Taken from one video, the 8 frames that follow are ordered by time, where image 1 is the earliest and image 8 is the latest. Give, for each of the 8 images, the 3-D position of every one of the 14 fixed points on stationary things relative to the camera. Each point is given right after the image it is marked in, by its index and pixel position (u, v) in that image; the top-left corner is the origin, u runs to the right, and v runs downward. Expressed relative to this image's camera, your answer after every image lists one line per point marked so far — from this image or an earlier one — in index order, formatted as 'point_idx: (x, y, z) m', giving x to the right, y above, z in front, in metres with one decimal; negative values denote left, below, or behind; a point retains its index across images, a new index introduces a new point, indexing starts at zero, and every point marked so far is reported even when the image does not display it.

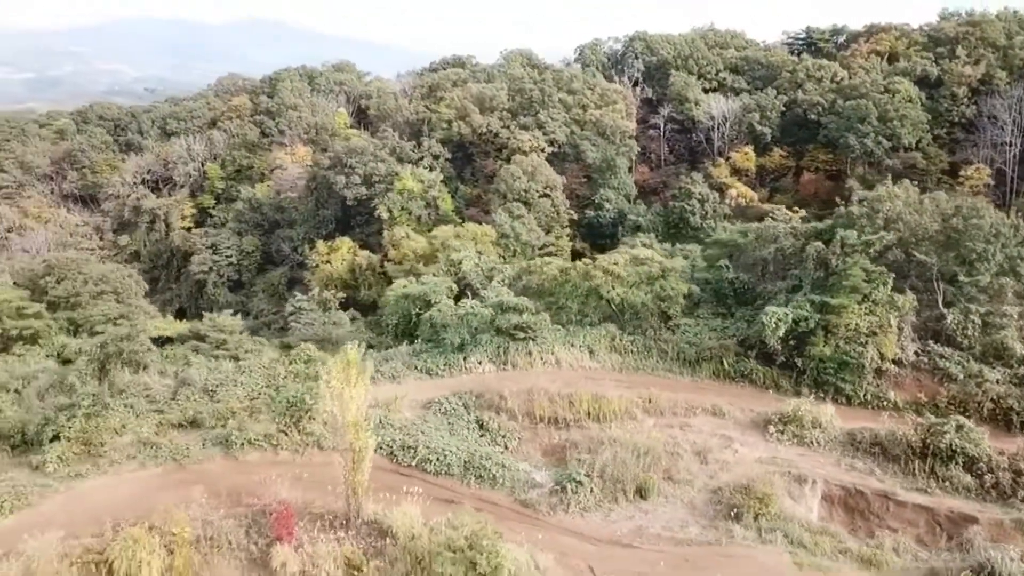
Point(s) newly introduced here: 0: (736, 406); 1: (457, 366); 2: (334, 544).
0: (+3.8, -2.0, +13.7) m
1: (-1.0, -1.4, +14.8) m
2: (-2.1, -3.0, +9.5) m
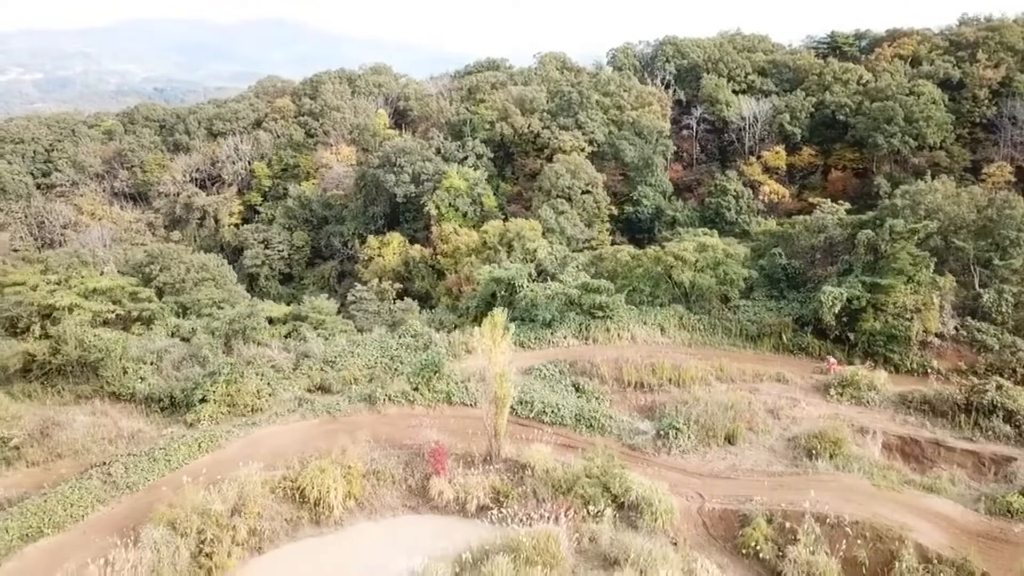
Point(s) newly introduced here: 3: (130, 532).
0: (+5.5, -1.7, +15.6) m
1: (+0.7, -1.1, +16.7) m
2: (-0.4, -2.7, +11.4) m
3: (-4.7, -3.0, +10.1) m
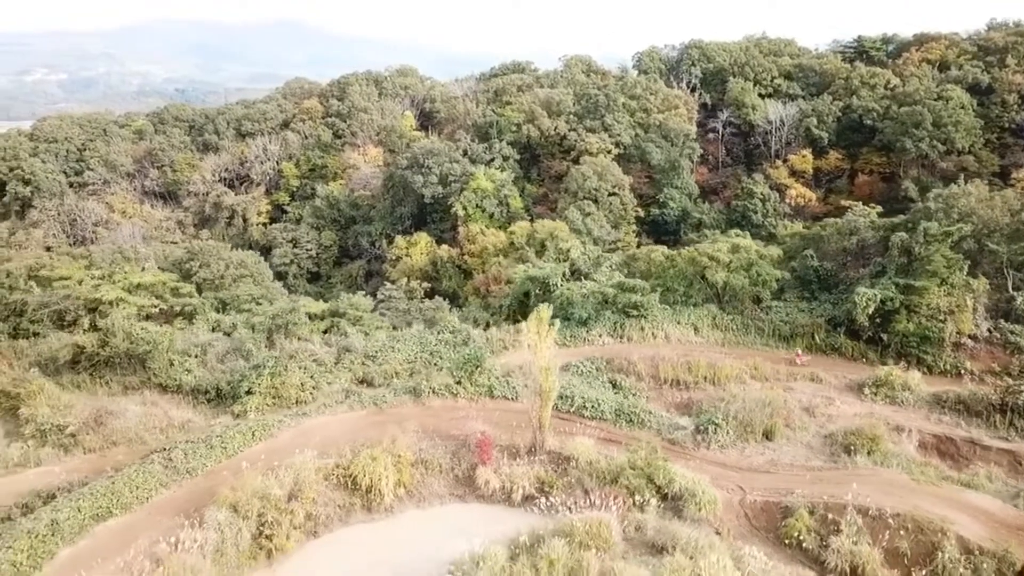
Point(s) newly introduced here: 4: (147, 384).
0: (+6.2, -1.7, +15.8) m
1: (+1.5, -1.0, +17.0) m
2: (+0.2, -2.6, +11.8) m
3: (-4.1, -2.9, +10.5) m
4: (-7.8, -2.1, +17.3) m
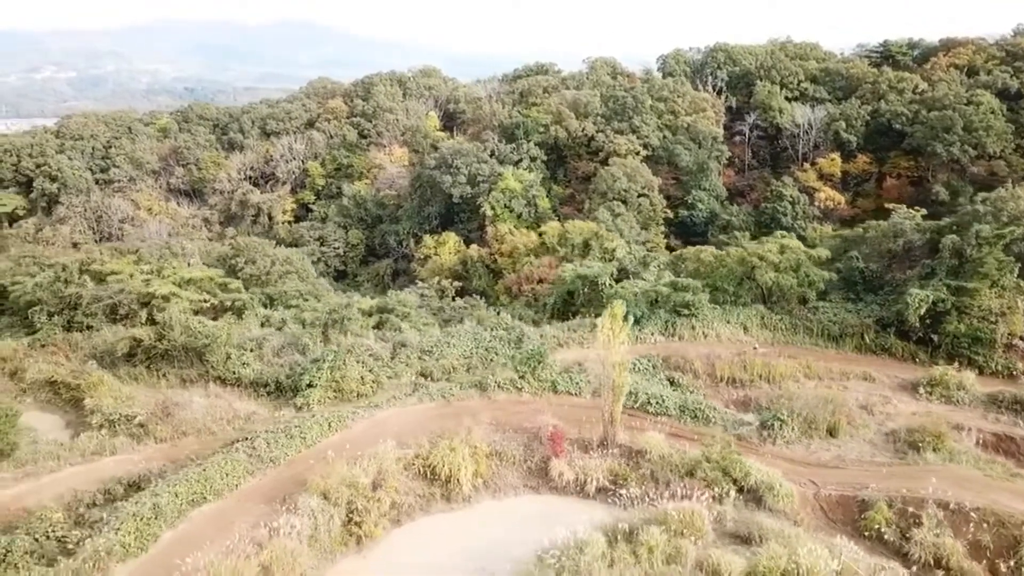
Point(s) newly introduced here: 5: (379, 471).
0: (+7.4, -1.7, +16.1) m
1: (+2.6, -1.0, +17.3) m
2: (+1.3, -2.6, +12.0) m
3: (-3.0, -2.8, +10.8) m
4: (-6.7, -1.9, +17.6) m
5: (-1.9, -2.6, +11.4) m
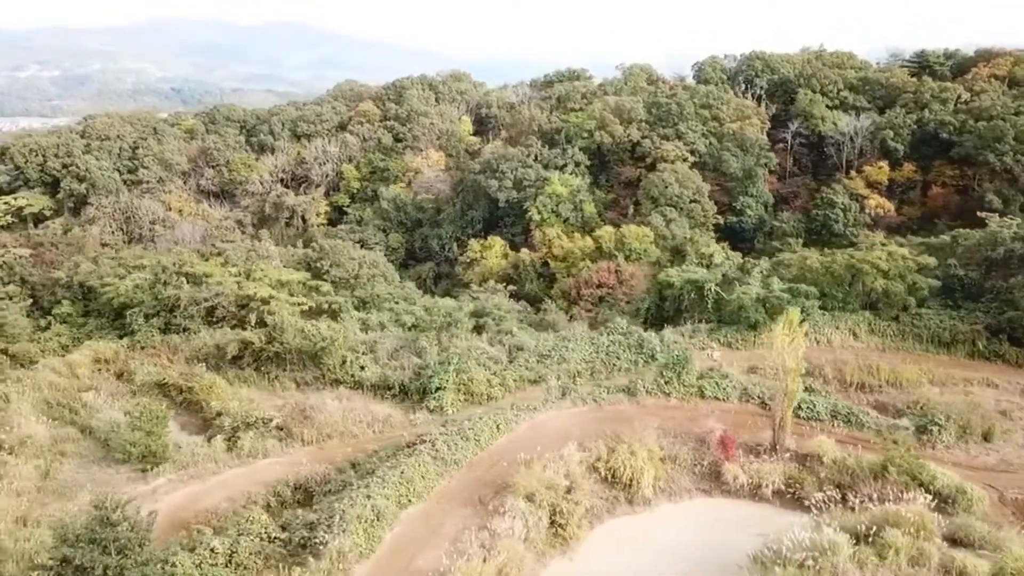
0: (+9.9, -1.8, +16.3) m
1: (+5.1, -1.1, +17.5) m
2: (+4.0, -2.6, +12.2) m
3: (-0.4, -2.9, +10.9) m
4: (-4.2, -2.0, +17.6) m
5: (+0.8, -2.6, +11.5) m
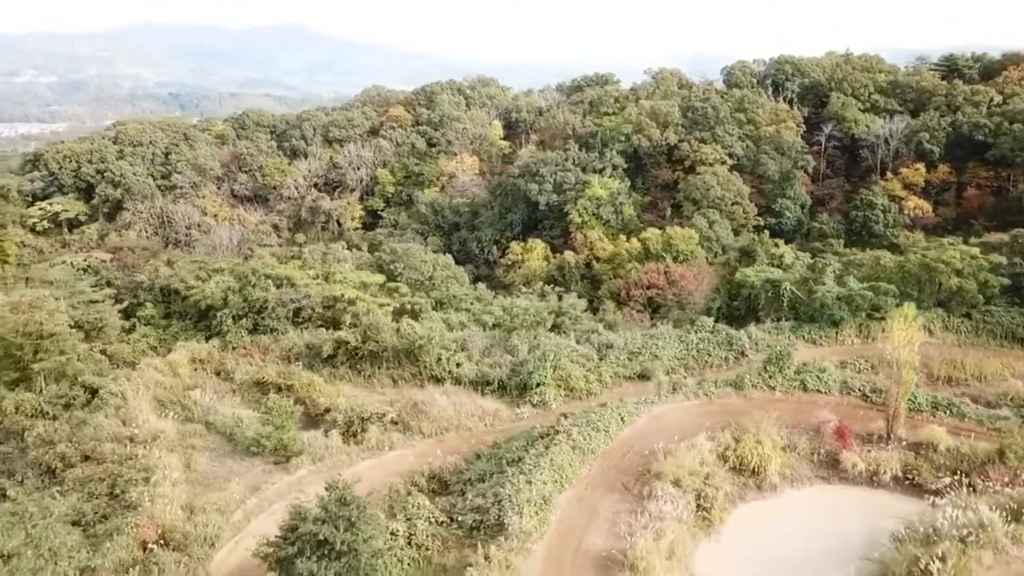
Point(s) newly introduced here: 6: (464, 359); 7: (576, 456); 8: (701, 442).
0: (+12.0, -1.8, +17.0) m
1: (+7.2, -1.1, +18.1) m
2: (+6.0, -2.6, +12.8) m
3: (+1.7, -2.8, +11.5) m
4: (-2.1, -2.0, +18.3) m
5: (+2.8, -2.6, +12.2) m
6: (-1.1, -1.6, +18.5) m
7: (+0.9, -2.5, +12.2) m
8: (+3.0, -2.4, +12.8) m
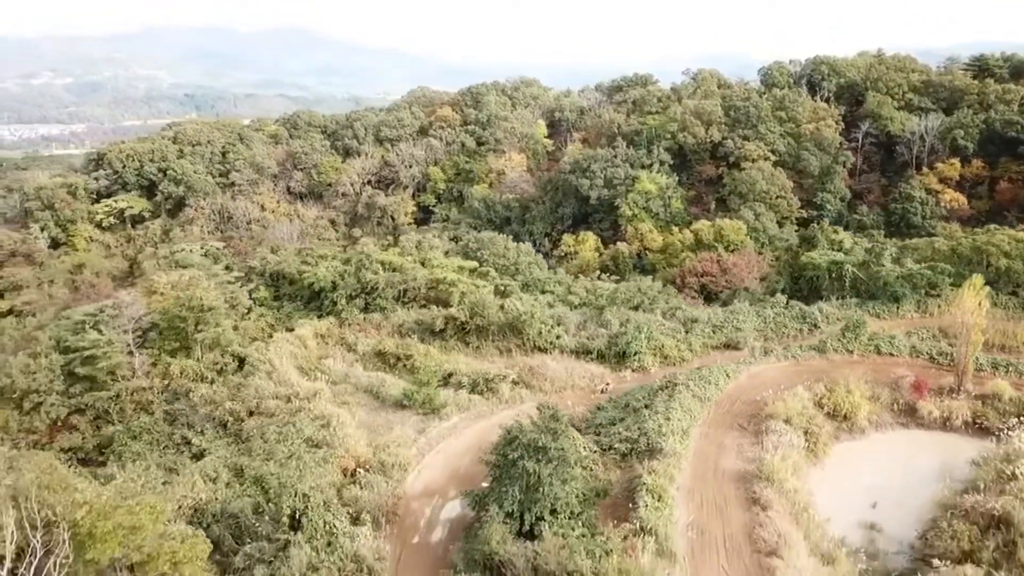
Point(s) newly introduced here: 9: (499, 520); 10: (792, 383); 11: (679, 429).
0: (+14.4, -1.3, +19.1) m
1: (+9.6, -0.6, +20.3) m
2: (+8.4, -2.1, +15.0) m
3: (+4.0, -2.4, +13.7) m
4: (+0.3, -1.5, +20.6) m
5: (+5.2, -2.1, +14.4) m
6: (+1.3, -1.1, +20.7) m
7: (+3.3, -2.0, +14.5) m
8: (+5.3, -1.9, +15.0) m
9: (-0.2, -3.0, +10.4) m
10: (+5.4, -1.9, +15.6) m
11: (+2.7, -2.3, +13.2) m
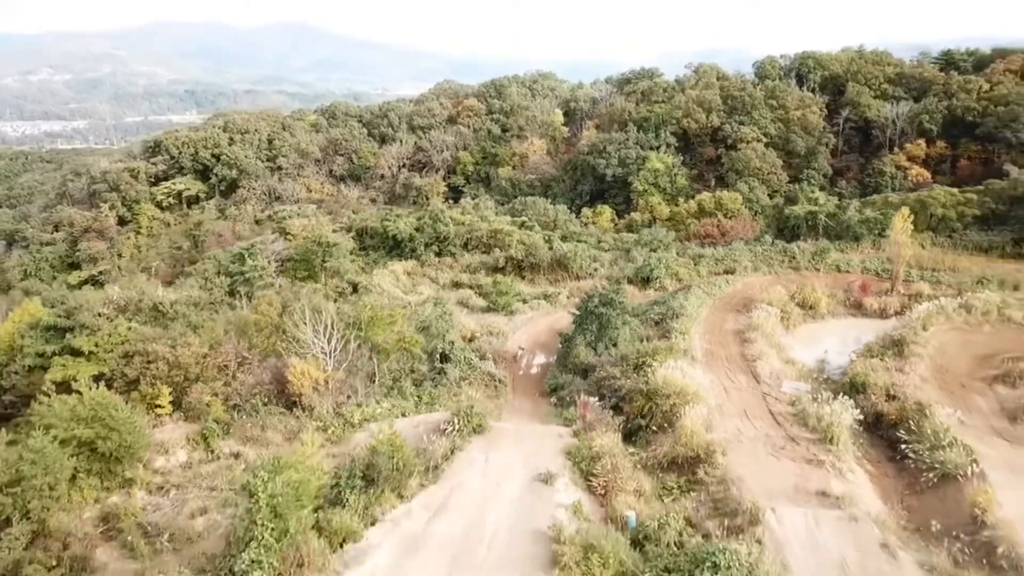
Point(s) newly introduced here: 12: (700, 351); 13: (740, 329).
0: (+16.0, +0.6, +25.2) m
1: (+11.2, +1.3, +26.4) m
2: (+10.0, -0.2, +21.1) m
3: (+5.6, -0.5, +19.8) m
4: (+1.9, +0.3, +26.6) m
5: (+6.8, -0.3, +20.5) m
6: (+2.9, +0.7, +26.8) m
7: (+4.9, -0.2, +20.5) m
8: (+6.9, -0.1, +21.0) m
9: (+1.5, -1.2, +16.5) m
10: (+7.0, 0.0, +21.7) m
11: (+4.3, -0.5, +19.2) m
12: (+3.8, -1.3, +16.4) m
13: (+5.1, -0.9, +18.1) m
